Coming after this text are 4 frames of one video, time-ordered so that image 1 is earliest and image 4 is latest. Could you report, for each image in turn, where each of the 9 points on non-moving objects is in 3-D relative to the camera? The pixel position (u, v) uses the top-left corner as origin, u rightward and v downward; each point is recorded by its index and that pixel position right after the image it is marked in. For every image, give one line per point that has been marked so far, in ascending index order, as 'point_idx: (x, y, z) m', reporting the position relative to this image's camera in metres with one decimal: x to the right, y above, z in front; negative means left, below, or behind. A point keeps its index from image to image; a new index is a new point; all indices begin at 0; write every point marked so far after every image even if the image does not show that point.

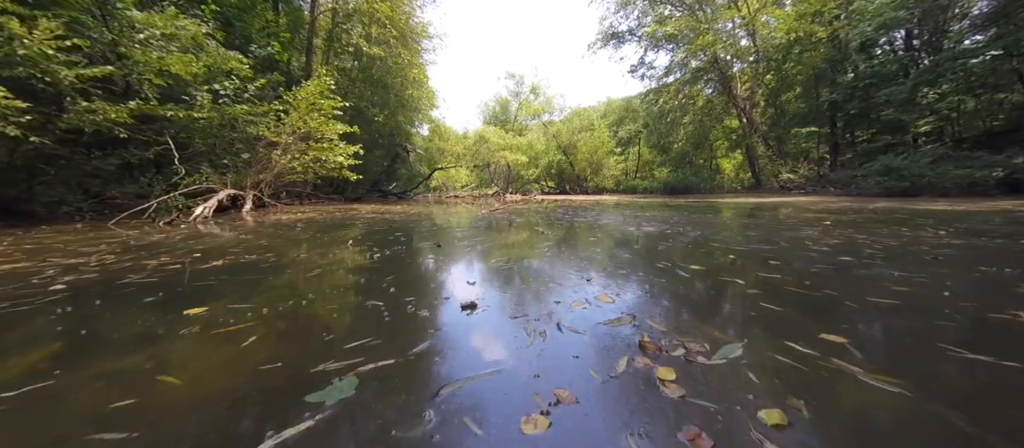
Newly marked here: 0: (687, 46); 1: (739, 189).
0: (+8.6, +8.8, +17.3) m
1: (+12.8, +1.9, +19.8) m
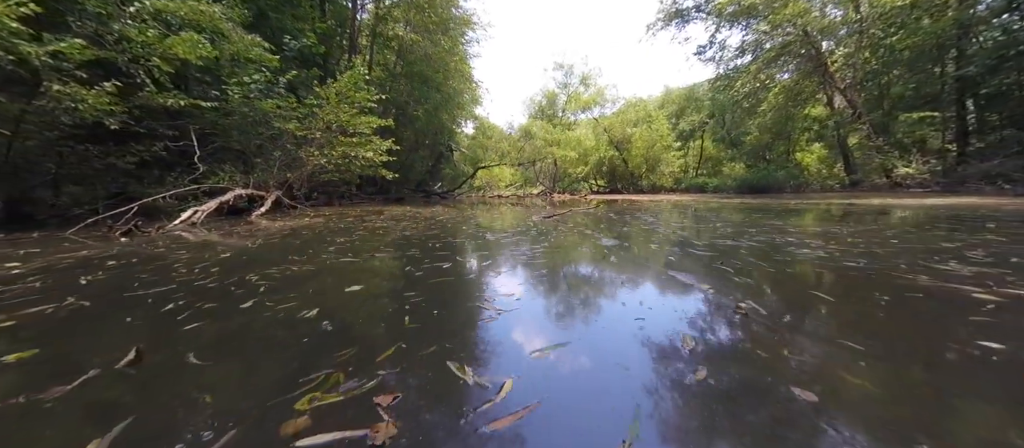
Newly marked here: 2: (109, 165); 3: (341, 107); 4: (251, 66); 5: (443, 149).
0: (+10.7, +8.6, +14.8) m
1: (+15.2, +1.7, +16.7) m
2: (-6.4, +0.9, +5.6) m
3: (-4.0, +2.8, +8.3) m
4: (-5.4, +3.3, +7.3) m
5: (-3.6, +4.0, +18.6) m
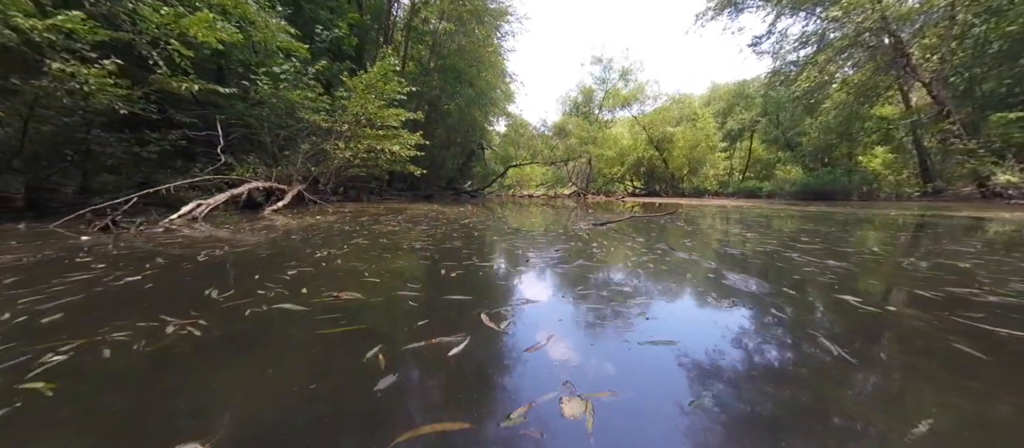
0: (+12.2, +8.2, +13.3) m
1: (+16.5, +1.2, +14.8) m
2: (-5.9, +1.1, +5.5) m
3: (-3.2, +2.8, +8.0) m
4: (-4.7, +3.4, +7.1) m
5: (-1.9, +4.0, +18.2) m
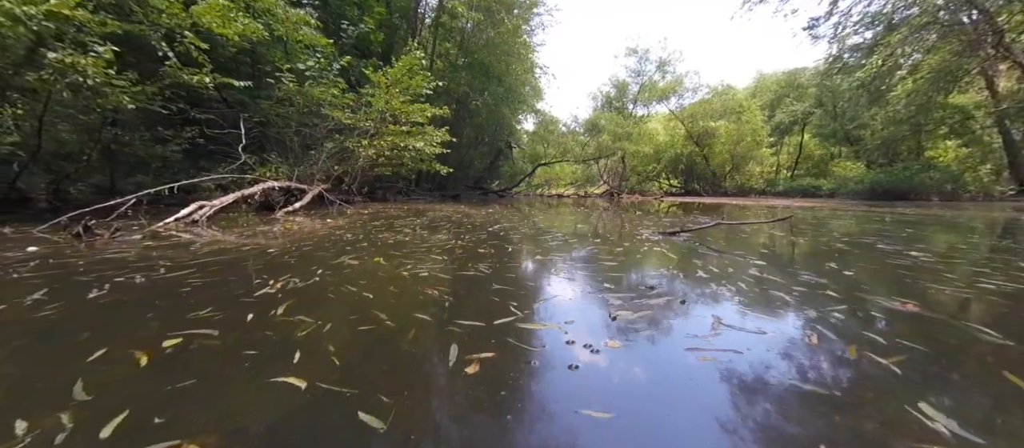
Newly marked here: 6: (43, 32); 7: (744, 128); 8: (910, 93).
0: (+13.2, +8.1, +11.8) m
1: (+17.7, +1.1, +13.0) m
2: (-5.4, +1.1, +5.4) m
3: (-2.5, +2.8, +7.6) m
4: (-4.1, +3.4, +6.9) m
5: (-0.5, +4.0, +17.7) m
6: (-4.8, +2.0, +3.7) m
7: (+12.3, +5.1, +18.9) m
8: (+15.3, +5.1, +13.5) m
